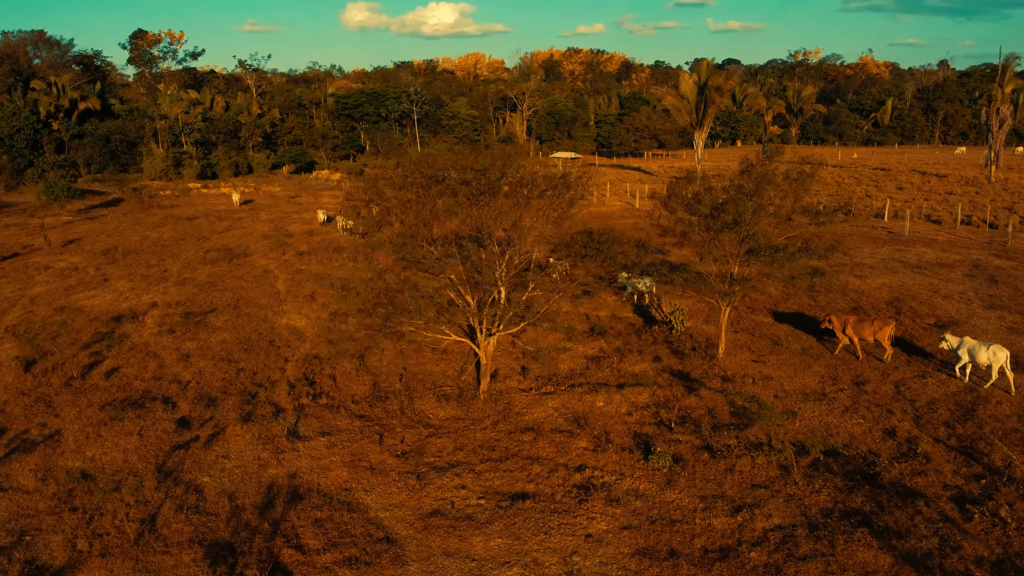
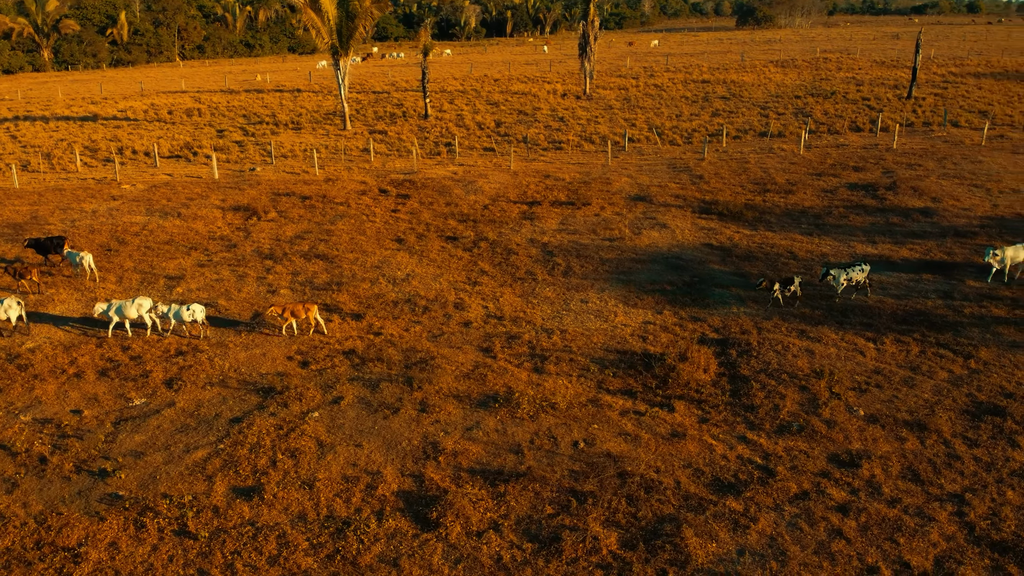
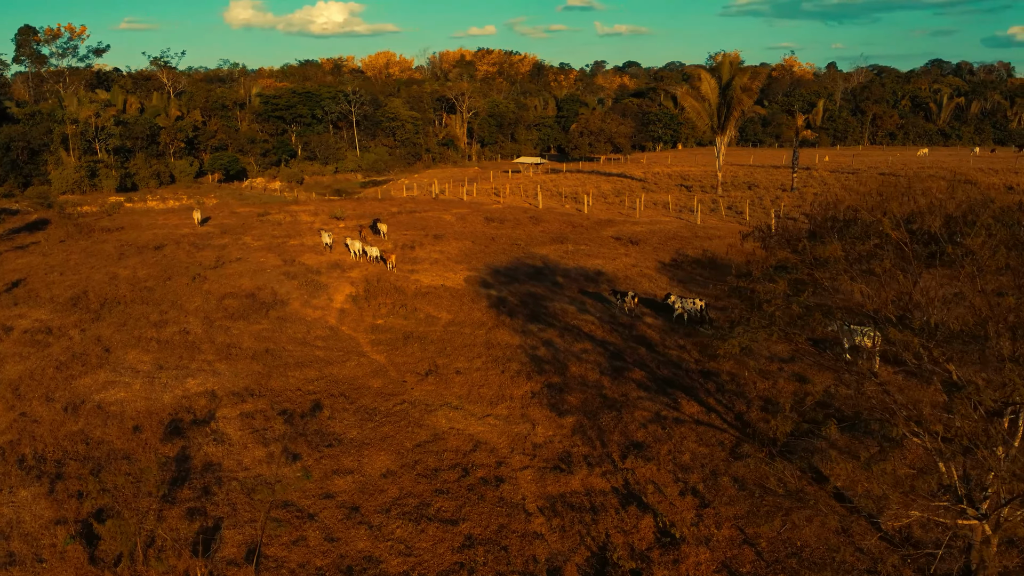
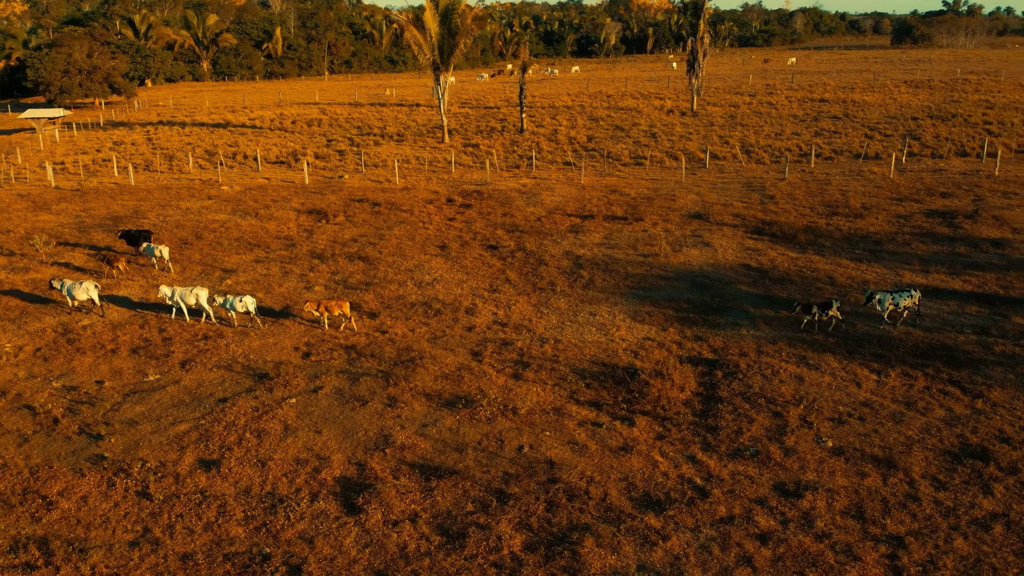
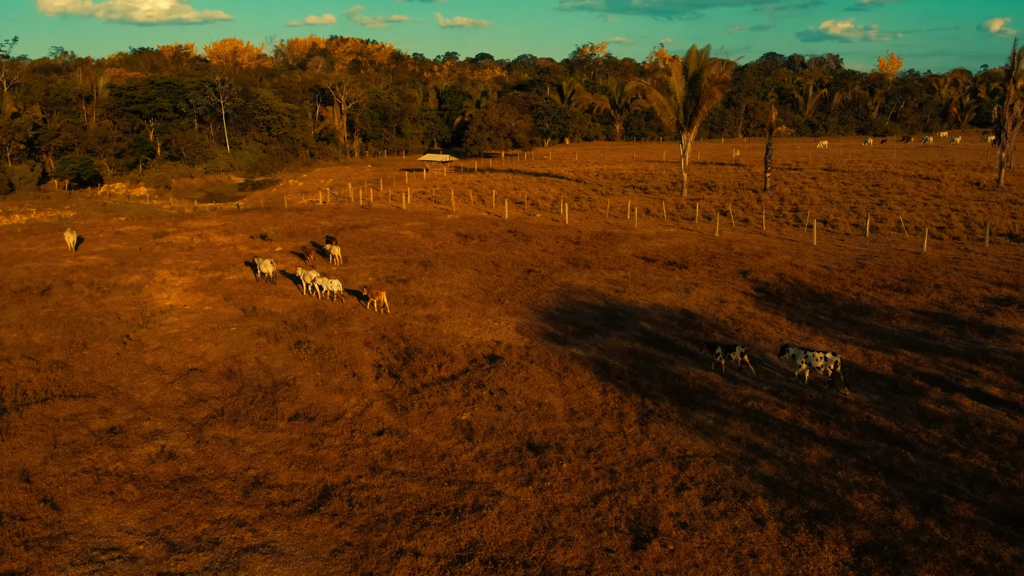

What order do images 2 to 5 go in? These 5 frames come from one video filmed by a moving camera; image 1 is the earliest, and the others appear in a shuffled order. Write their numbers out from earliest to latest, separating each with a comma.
3, 5, 4, 2
